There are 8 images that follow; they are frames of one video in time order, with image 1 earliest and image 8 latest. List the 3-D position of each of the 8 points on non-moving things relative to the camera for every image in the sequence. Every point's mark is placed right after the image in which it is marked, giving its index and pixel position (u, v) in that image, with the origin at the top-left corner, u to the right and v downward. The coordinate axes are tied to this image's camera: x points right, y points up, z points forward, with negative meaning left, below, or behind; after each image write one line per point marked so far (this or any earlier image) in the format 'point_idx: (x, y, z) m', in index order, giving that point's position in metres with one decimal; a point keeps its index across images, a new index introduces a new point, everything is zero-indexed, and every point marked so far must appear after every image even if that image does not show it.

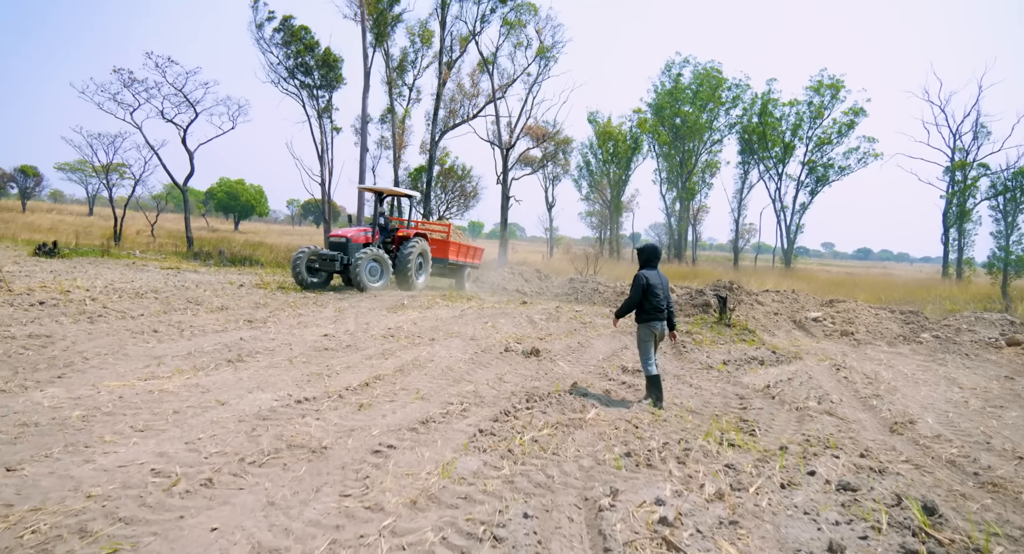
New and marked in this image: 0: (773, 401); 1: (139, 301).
0: (+2.9, -1.4, +6.9) m
1: (-6.1, -0.4, +10.0) m
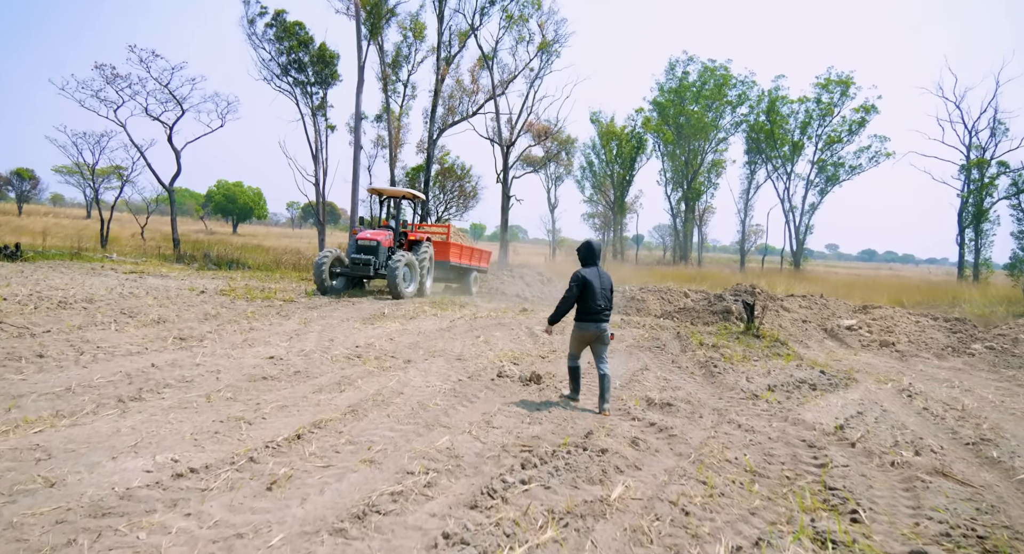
0: (+2.9, -1.5, +5.1) m
1: (-6.1, -0.5, +8.3) m
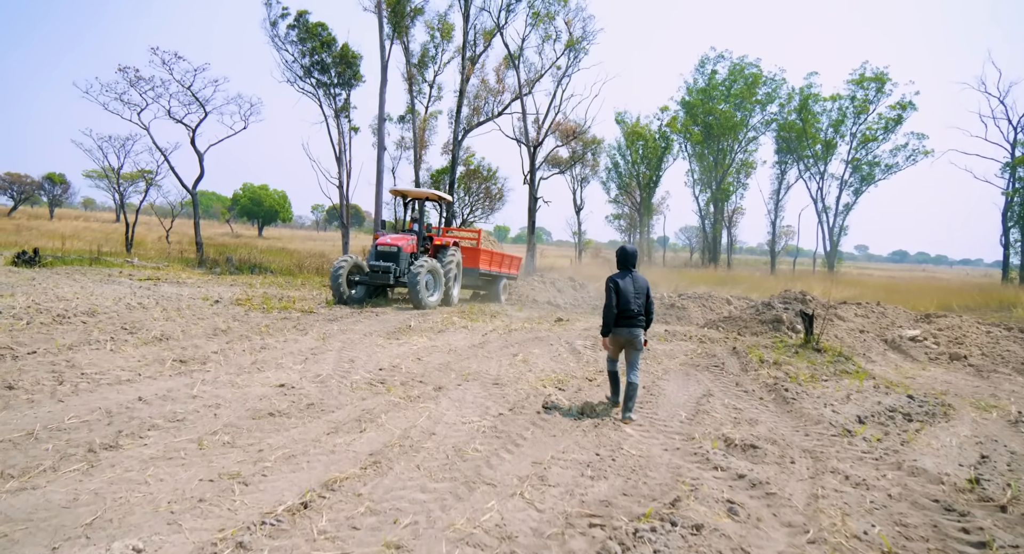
0: (+3.3, -1.6, +4.0) m
1: (-5.6, -0.7, +7.5) m
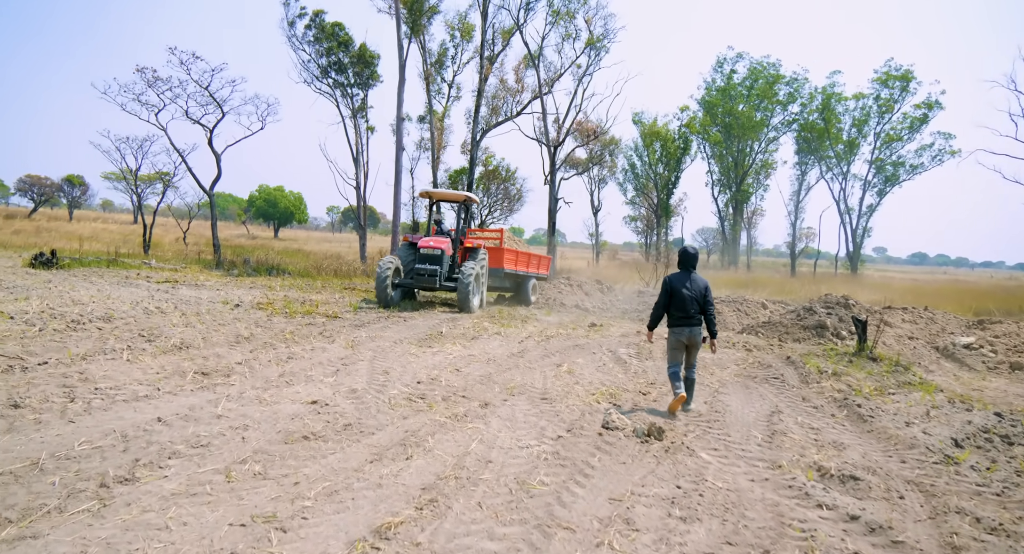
0: (+3.7, -1.6, +3.3) m
1: (-5.1, -0.7, +7.0) m
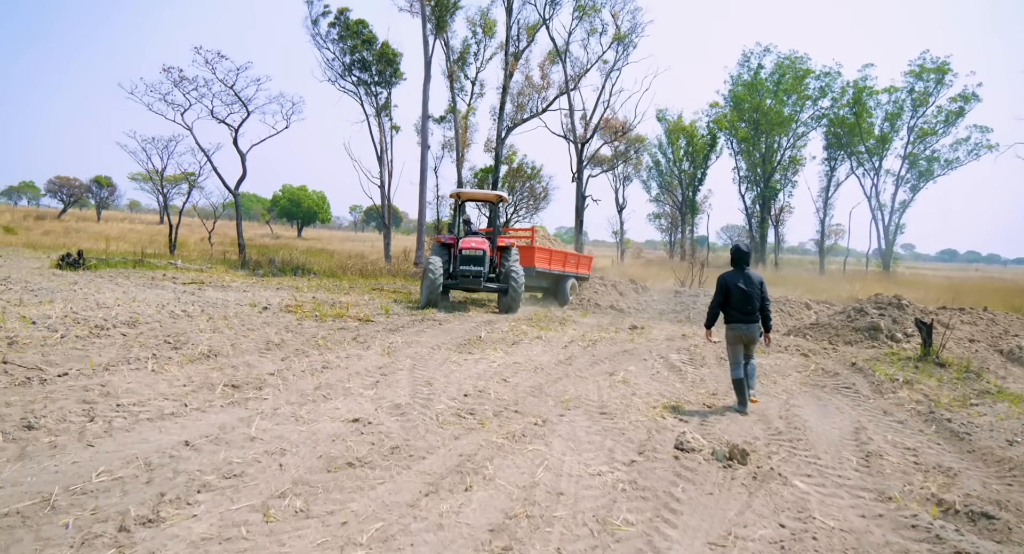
0: (+4.1, -1.7, +2.6) m
1: (-4.5, -0.7, +6.6) m
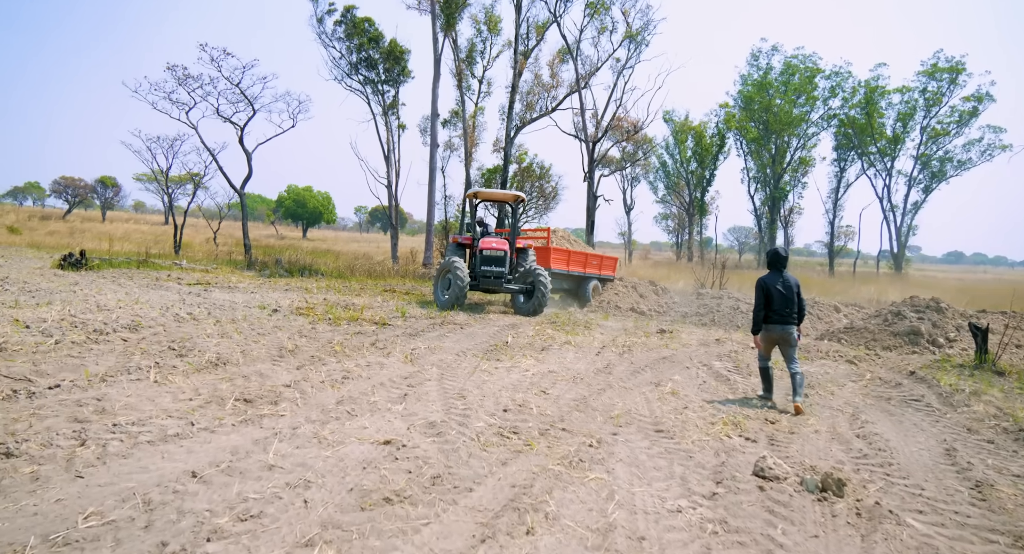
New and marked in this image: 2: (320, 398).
0: (+4.5, -1.7, +1.9) m
1: (-4.1, -0.7, +6.0) m
2: (-1.6, -1.0, +5.0) m
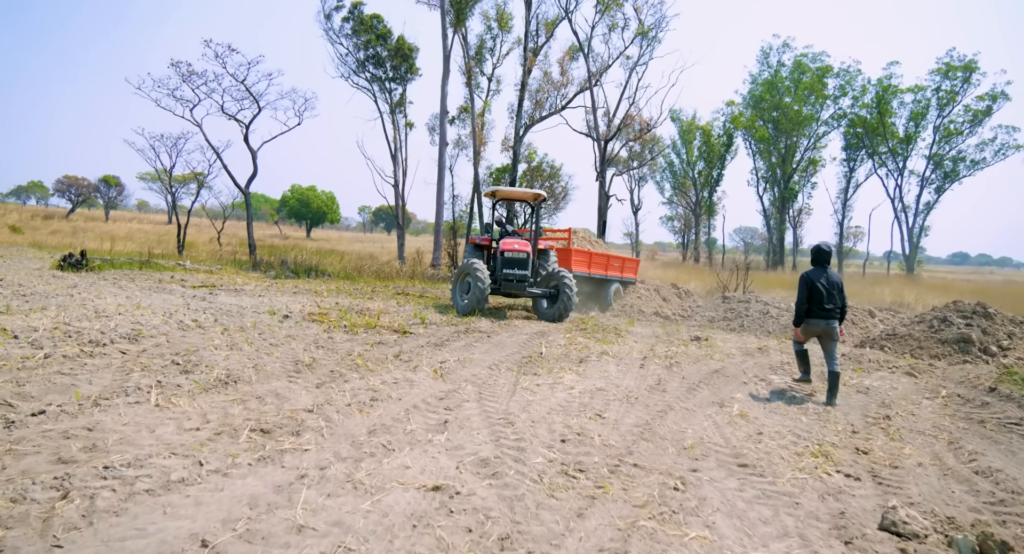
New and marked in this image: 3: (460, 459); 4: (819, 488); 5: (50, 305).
0: (+4.9, -1.7, +1.2) m
1: (-3.7, -0.8, +5.3) m
2: (-1.2, -1.0, +4.3) m
3: (-0.3, -1.1, +3.9) m
4: (+2.0, -1.4, +4.0) m
5: (-6.7, -0.4, +8.9) m
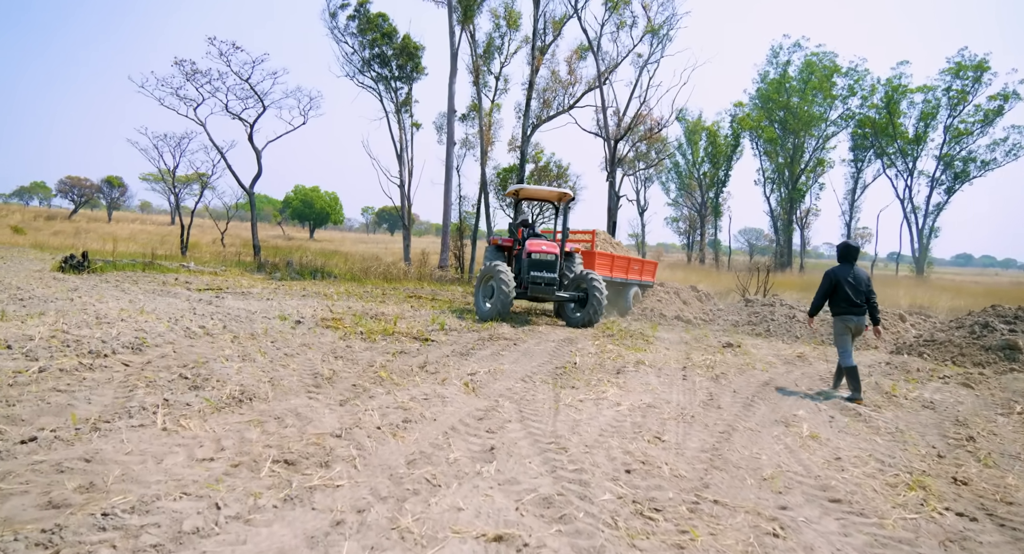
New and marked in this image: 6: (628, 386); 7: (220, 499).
0: (+5.3, -1.8, +0.6) m
1: (-3.3, -0.8, +4.8) m
2: (-0.8, -1.1, +3.7) m
3: (0.0, -1.2, +3.3) m
4: (+2.4, -1.4, +3.4) m
5: (-6.3, -0.4, +8.3) m
6: (+1.2, -1.1, +6.4) m
7: (-1.4, -1.1, +3.0) m
